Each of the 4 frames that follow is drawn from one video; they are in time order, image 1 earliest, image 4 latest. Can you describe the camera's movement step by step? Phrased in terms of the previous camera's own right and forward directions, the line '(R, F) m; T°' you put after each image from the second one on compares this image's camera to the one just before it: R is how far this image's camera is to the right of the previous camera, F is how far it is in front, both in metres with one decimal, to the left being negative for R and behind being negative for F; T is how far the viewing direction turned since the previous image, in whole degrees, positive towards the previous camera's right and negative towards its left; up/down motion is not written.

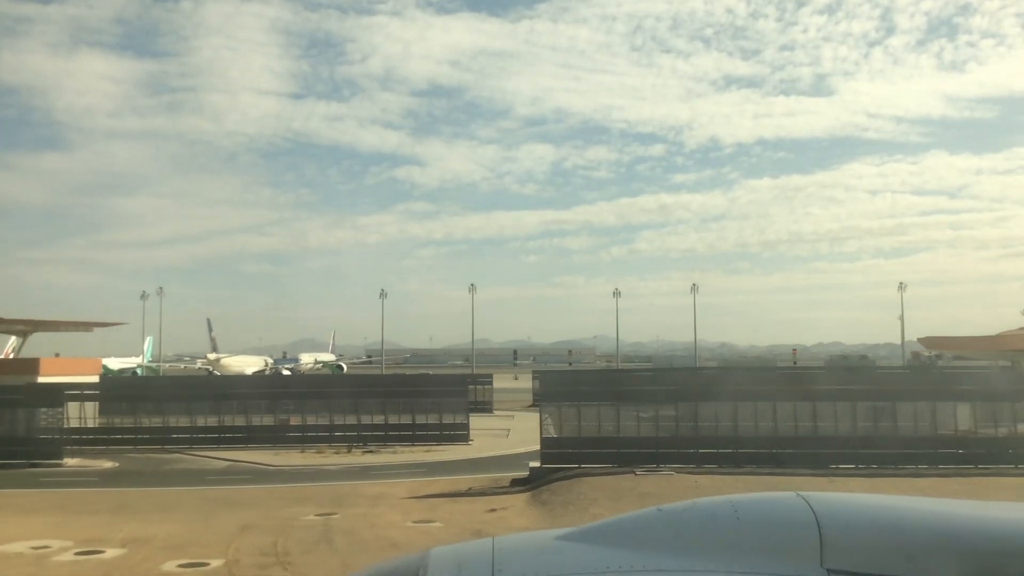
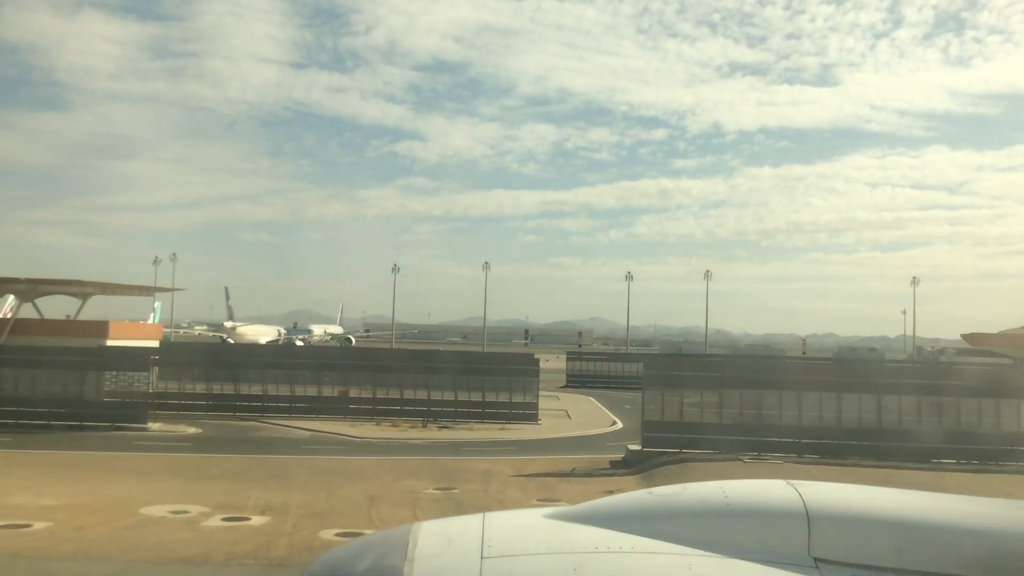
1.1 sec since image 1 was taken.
(-2.5, -0.2) m; +1°
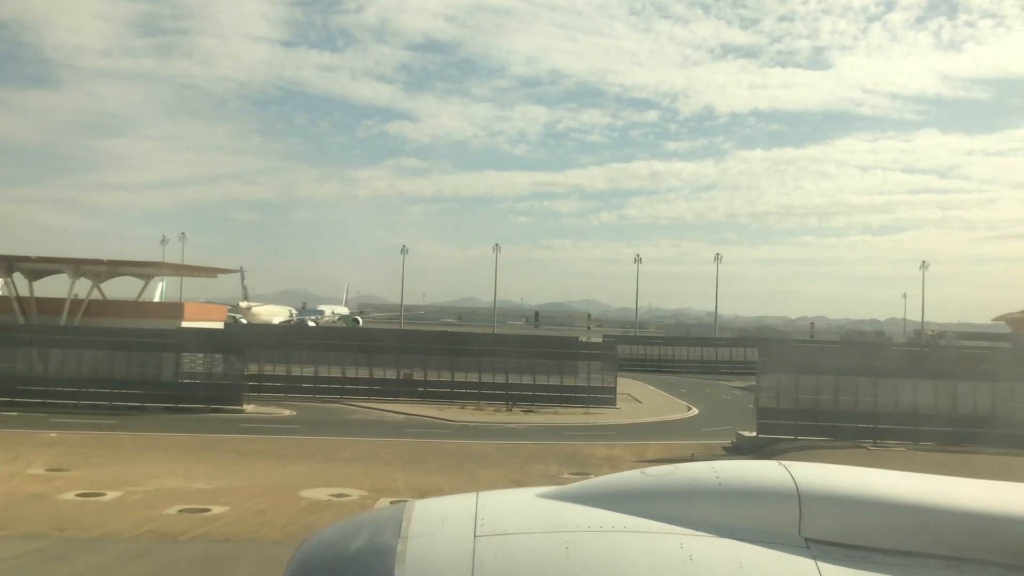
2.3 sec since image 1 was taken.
(-0.7, 0.0) m; +1°
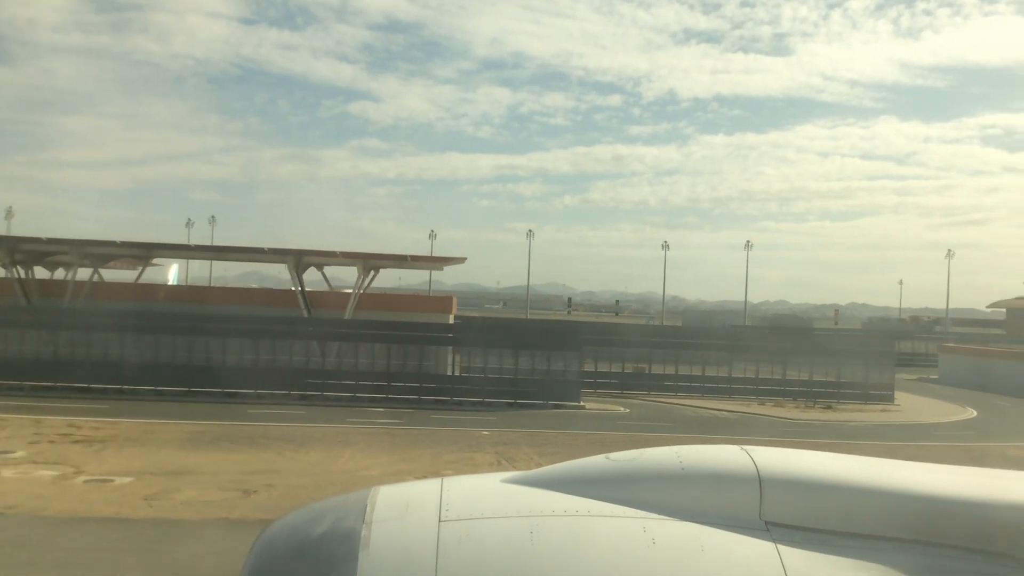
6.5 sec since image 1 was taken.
(0.0, +0.3) m; +3°
